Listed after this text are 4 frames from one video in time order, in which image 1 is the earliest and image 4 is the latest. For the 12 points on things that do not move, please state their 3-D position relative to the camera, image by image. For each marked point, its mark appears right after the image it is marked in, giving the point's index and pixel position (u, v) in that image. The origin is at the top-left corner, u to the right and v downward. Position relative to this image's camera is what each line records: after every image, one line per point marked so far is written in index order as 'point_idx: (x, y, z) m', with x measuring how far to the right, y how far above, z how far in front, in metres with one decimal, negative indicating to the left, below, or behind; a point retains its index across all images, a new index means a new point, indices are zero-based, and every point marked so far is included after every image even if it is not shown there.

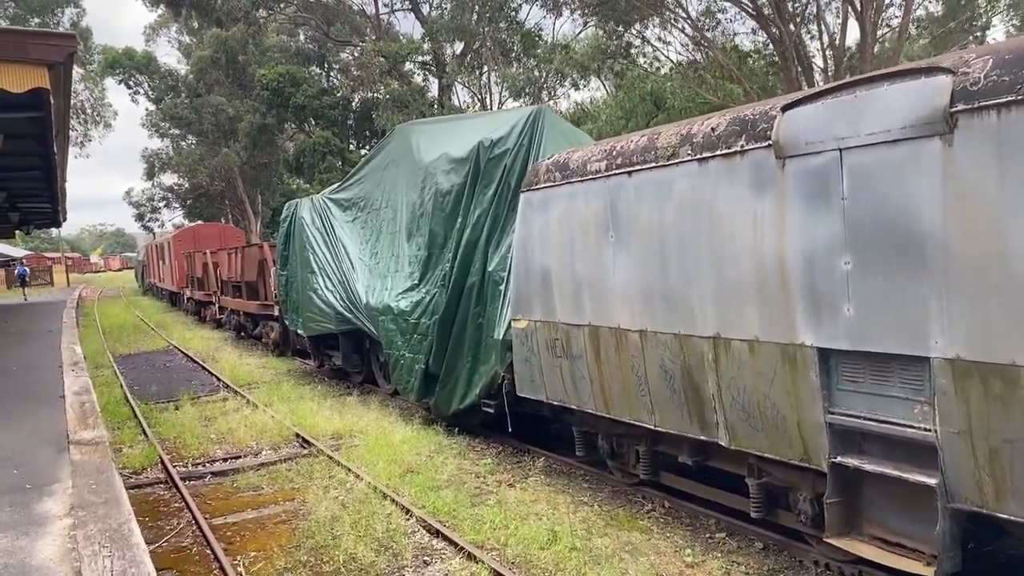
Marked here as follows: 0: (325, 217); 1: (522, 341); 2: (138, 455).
0: (-2.3, +0.9, +10.8) m
1: (+0.1, -0.4, +6.0) m
2: (-3.2, -1.4, +7.6) m
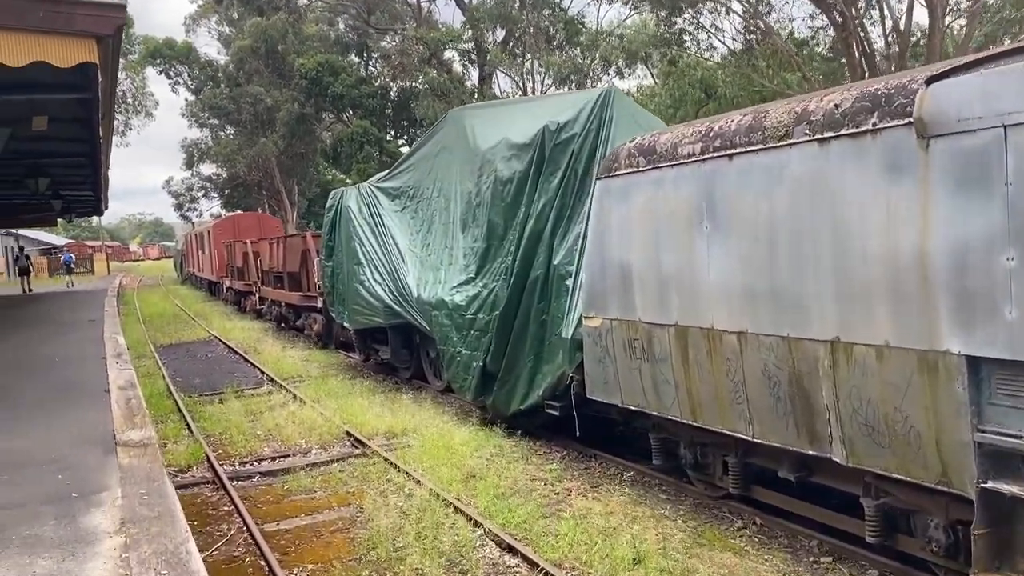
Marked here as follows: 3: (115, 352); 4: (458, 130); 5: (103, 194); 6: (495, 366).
0: (-1.7, +1.0, +10.5) m
1: (+0.5, -0.3, +5.6) m
2: (-2.7, -1.4, +7.2) m
3: (-4.0, -0.7, +8.8) m
4: (-0.5, +1.6, +8.7) m
5: (-8.5, +2.0, +18.2) m
6: (-0.1, -0.6, +7.2) m
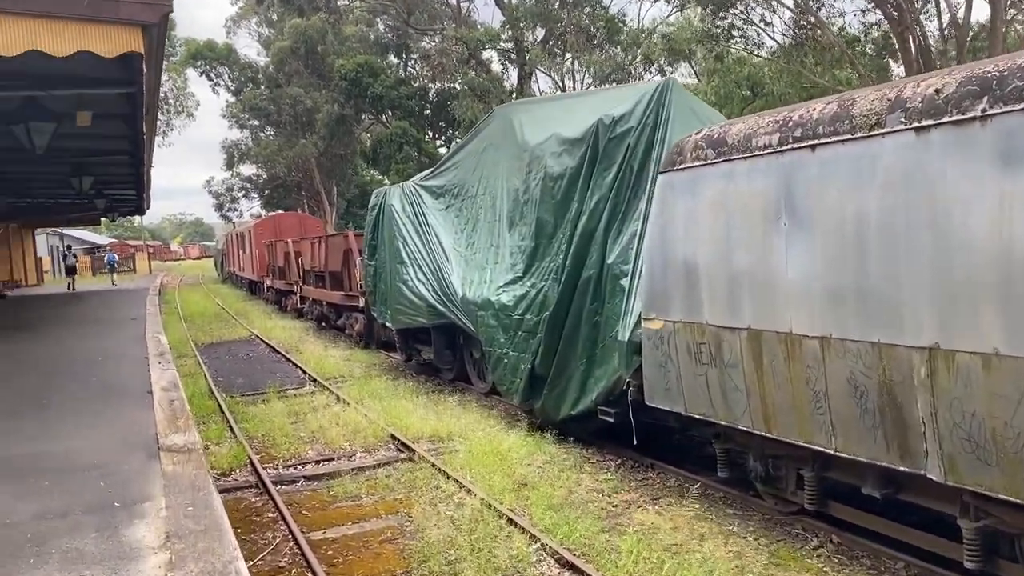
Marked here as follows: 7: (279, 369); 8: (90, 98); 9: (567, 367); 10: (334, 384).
0: (-1.1, +1.0, +10.3) m
1: (+0.9, -0.3, +5.3) m
2: (-2.3, -1.3, +7.1) m
3: (-3.5, -0.6, +8.7) m
4: (-0.1, +1.6, +8.5) m
5: (-7.7, +2.0, +18.2) m
6: (+0.3, -0.6, +6.9) m
7: (-3.2, -1.1, +11.9) m
8: (-3.9, +1.8, +8.2) m
9: (+0.4, -0.6, +6.7) m
10: (-2.1, -1.1, +10.0) m
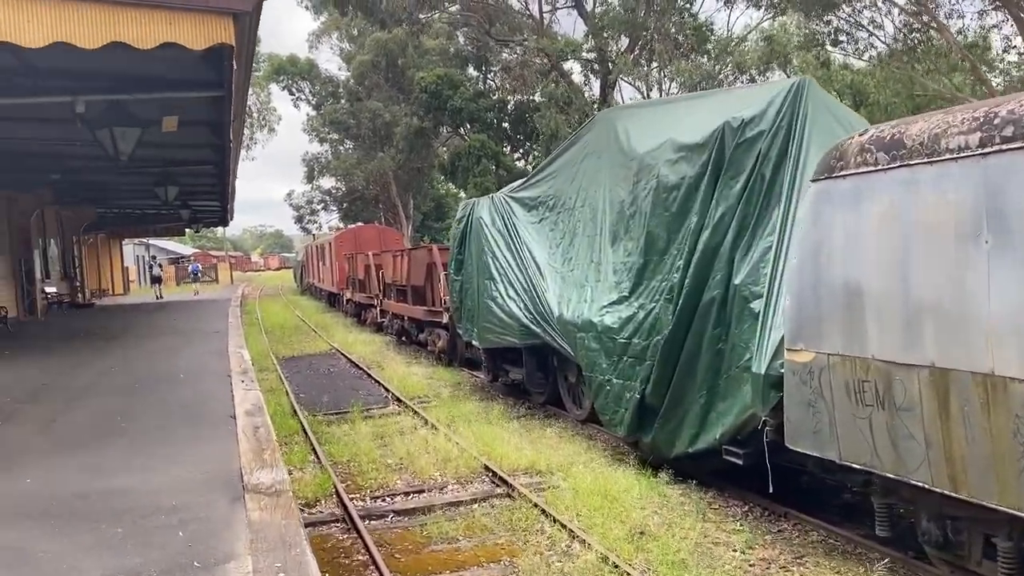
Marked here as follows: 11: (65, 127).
0: (-0.1, +0.8, +9.7) m
1: (+1.5, -0.5, +4.6) m
2: (-1.5, -1.5, +6.6) m
3: (-2.6, -0.8, +8.4) m
4: (+0.9, +1.4, +7.9) m
5: (-5.9, +1.8, +18.2) m
6: (+1.0, -0.8, +6.3) m
7: (-2.0, -1.3, +11.5) m
8: (-3.0, +1.7, +7.9) m
9: (+1.2, -0.8, +6.0) m
10: (-1.0, -1.3, +9.5) m
11: (-4.8, +1.7, +9.3) m
